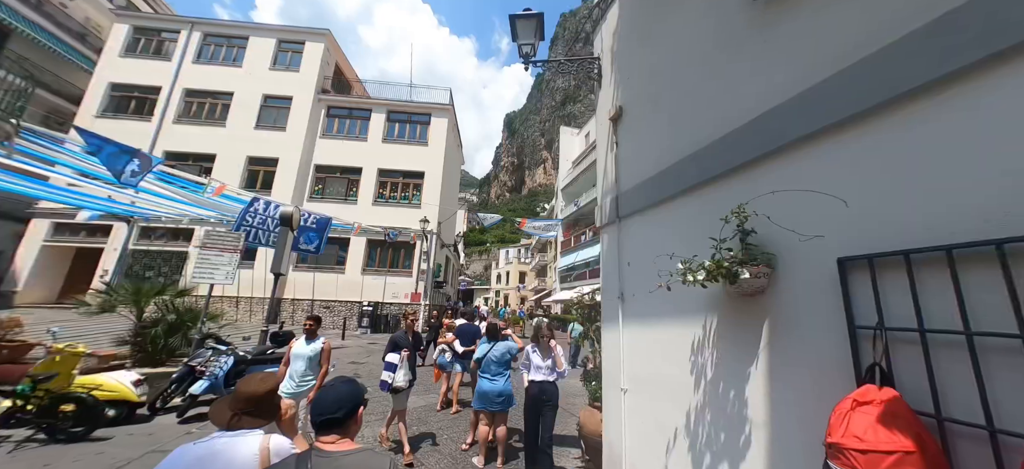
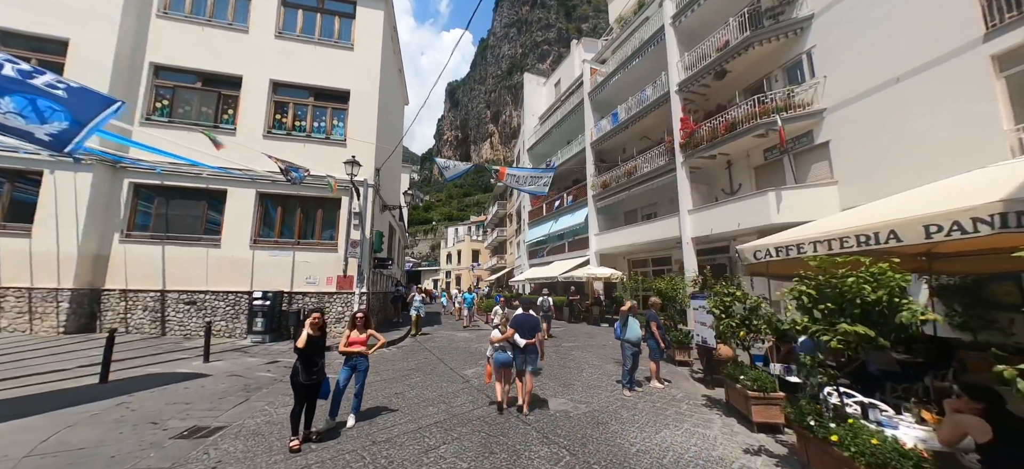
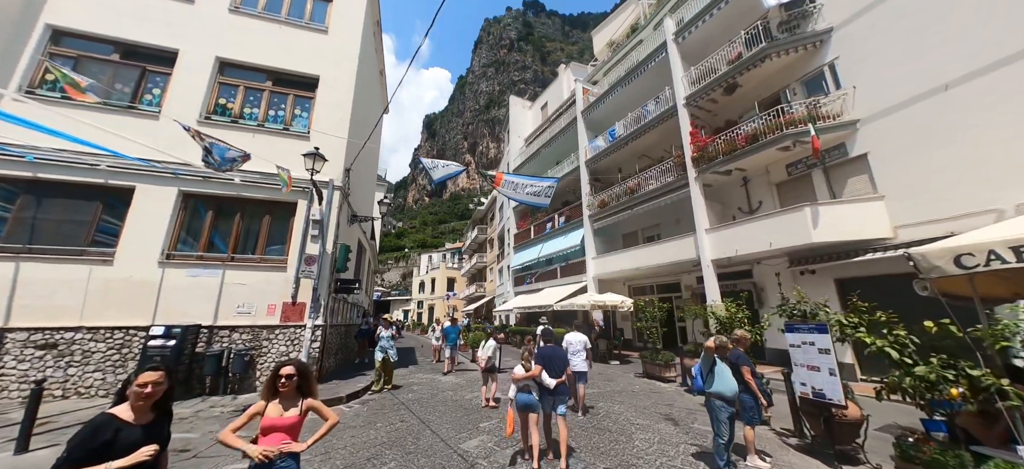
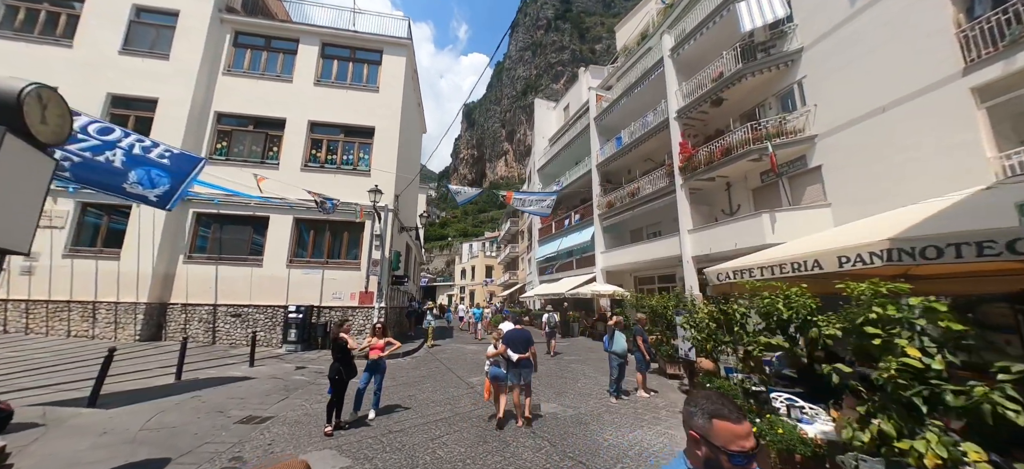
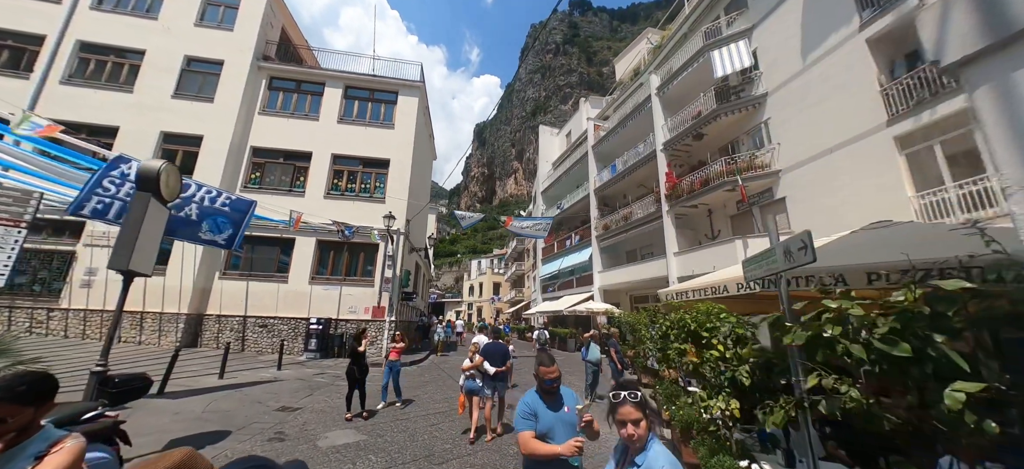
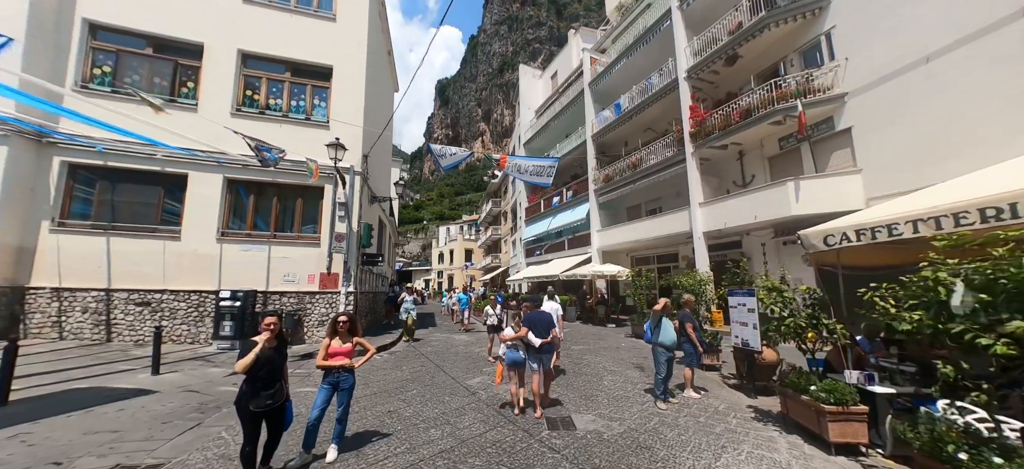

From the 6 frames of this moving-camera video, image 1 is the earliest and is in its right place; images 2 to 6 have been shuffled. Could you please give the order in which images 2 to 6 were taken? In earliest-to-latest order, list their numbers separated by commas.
5, 4, 2, 6, 3
